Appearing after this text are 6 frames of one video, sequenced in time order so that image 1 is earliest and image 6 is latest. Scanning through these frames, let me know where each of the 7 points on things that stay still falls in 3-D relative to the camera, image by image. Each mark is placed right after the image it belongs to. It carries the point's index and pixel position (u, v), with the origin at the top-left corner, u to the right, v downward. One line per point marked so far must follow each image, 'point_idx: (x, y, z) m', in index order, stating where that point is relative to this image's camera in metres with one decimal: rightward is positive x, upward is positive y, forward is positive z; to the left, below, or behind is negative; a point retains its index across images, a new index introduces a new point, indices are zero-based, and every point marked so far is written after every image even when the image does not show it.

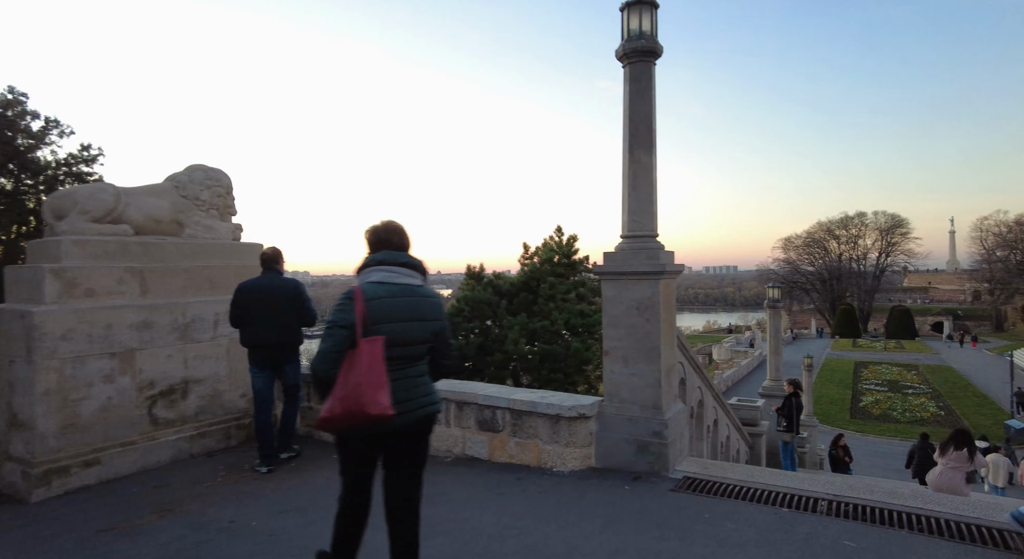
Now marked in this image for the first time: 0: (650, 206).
0: (+1.1, +0.6, +4.6) m
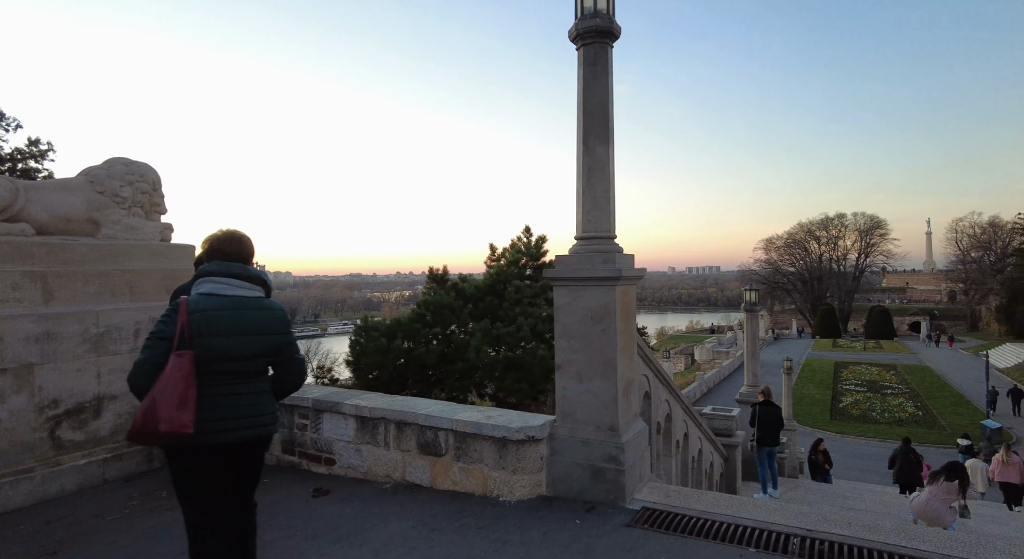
0: (+0.7, +0.6, +4.1) m
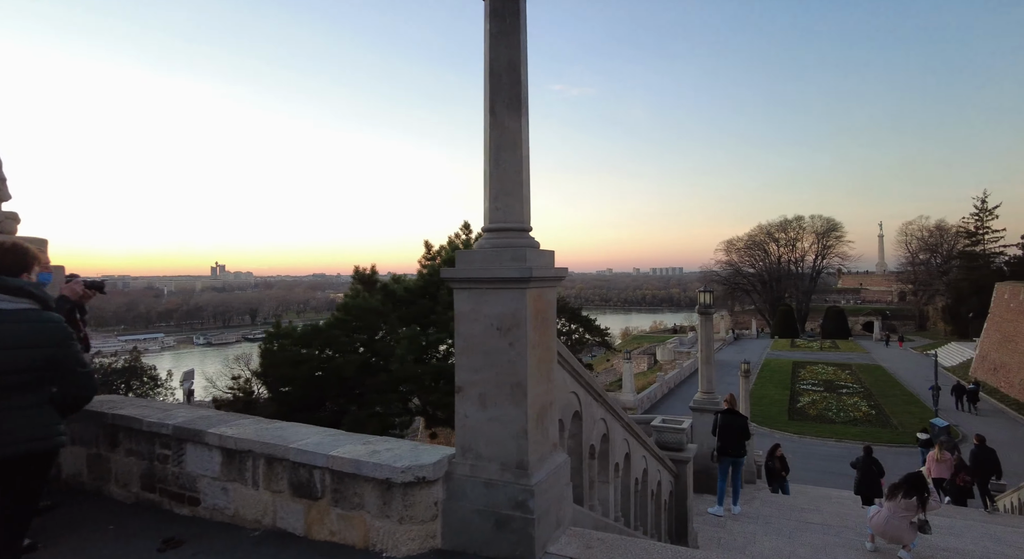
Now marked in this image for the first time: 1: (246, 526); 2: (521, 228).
0: (0.0, +0.5, +3.3) m
1: (-1.8, -1.6, +3.8) m
2: (+0.1, +0.3, +3.3) m
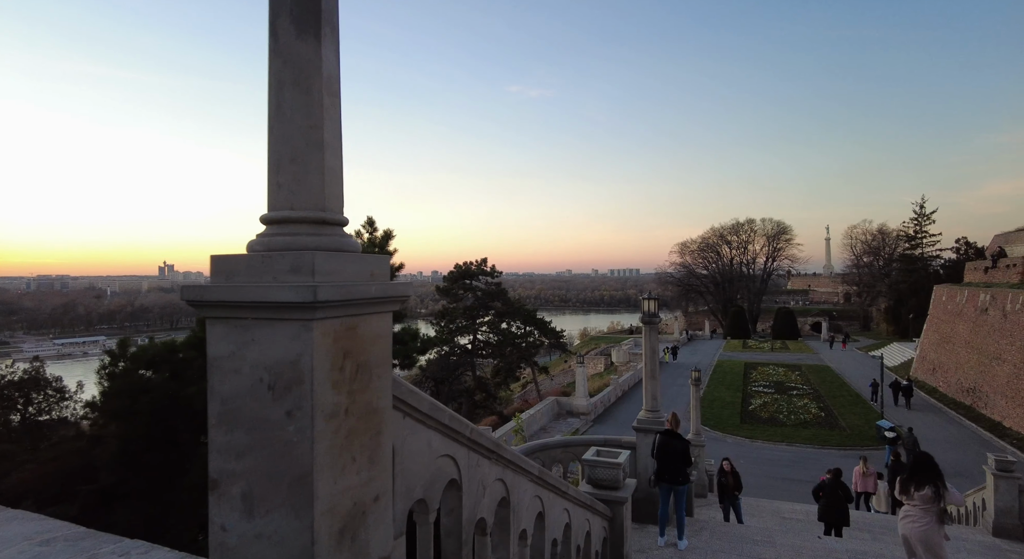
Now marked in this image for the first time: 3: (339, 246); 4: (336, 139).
0: (-0.7, +0.5, +2.1) m
1: (-2.5, -1.7, +2.4) m
2: (-0.7, +0.2, +2.1) m
3: (-0.6, +0.1, +2.1) m
4: (-0.7, +0.5, +2.1) m
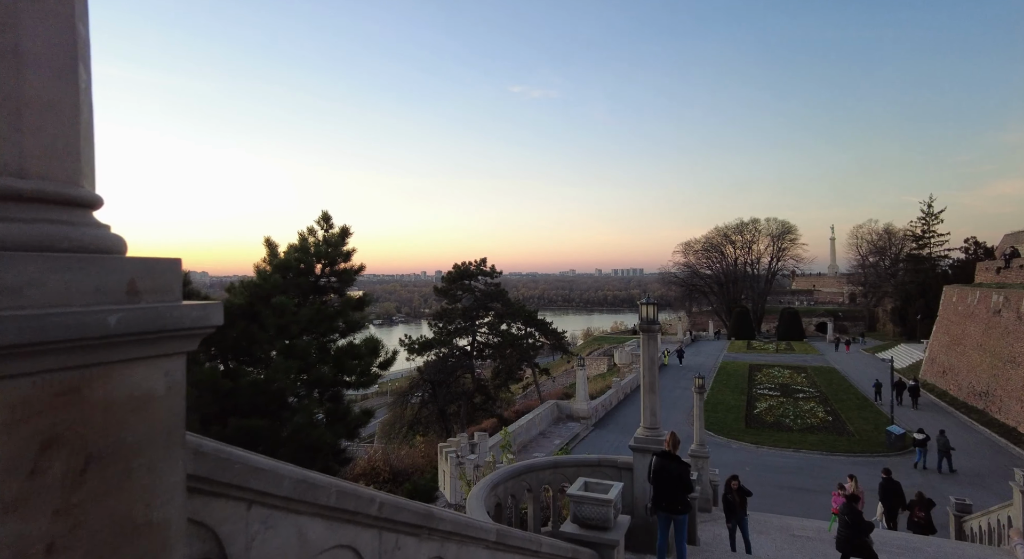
0: (-1.0, +0.4, +1.2) m
1: (-2.8, -1.8, +1.5) m
2: (-1.0, +0.2, +1.2) m
3: (-0.9, +0.1, +1.2) m
4: (-1.0, +0.5, +1.2) m
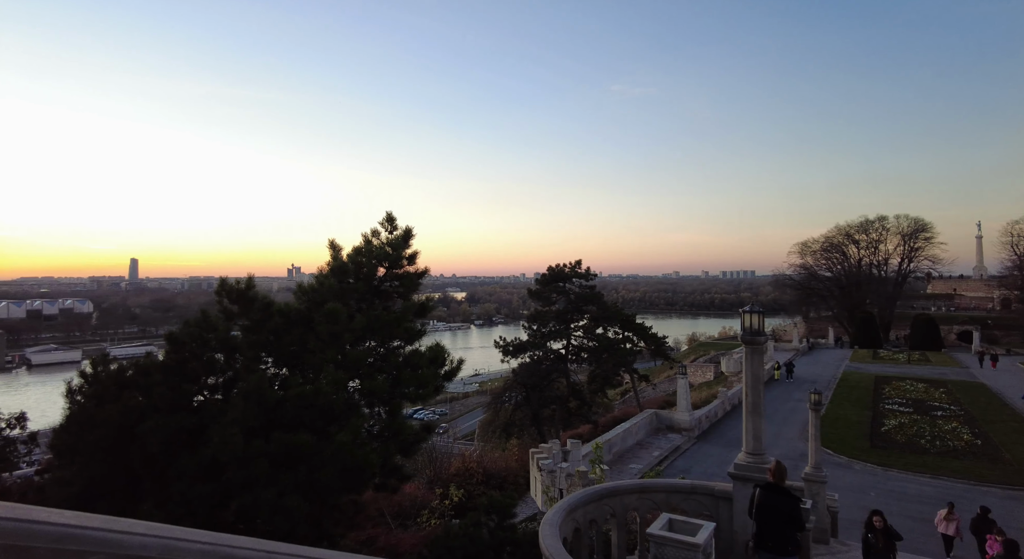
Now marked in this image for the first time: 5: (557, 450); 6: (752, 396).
0: (-1.1, +0.4, +0.8) m
1: (-2.9, -1.8, +1.4) m
2: (-1.1, +0.1, +0.7) m
3: (-1.0, 0.0, +0.7) m
4: (-1.1, +0.5, +0.8) m
5: (+1.3, -5.0, +16.7) m
6: (+3.2, -1.5, +7.7) m
